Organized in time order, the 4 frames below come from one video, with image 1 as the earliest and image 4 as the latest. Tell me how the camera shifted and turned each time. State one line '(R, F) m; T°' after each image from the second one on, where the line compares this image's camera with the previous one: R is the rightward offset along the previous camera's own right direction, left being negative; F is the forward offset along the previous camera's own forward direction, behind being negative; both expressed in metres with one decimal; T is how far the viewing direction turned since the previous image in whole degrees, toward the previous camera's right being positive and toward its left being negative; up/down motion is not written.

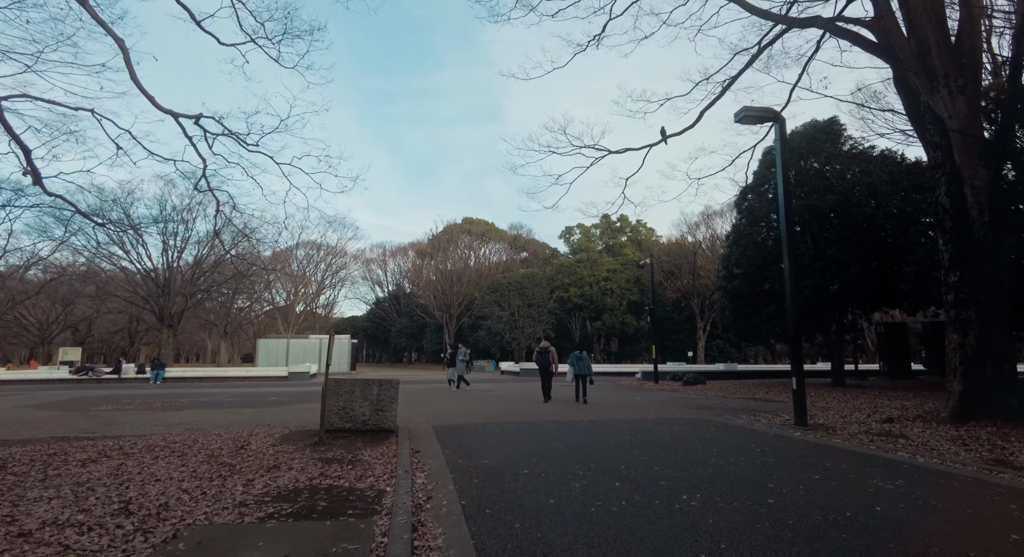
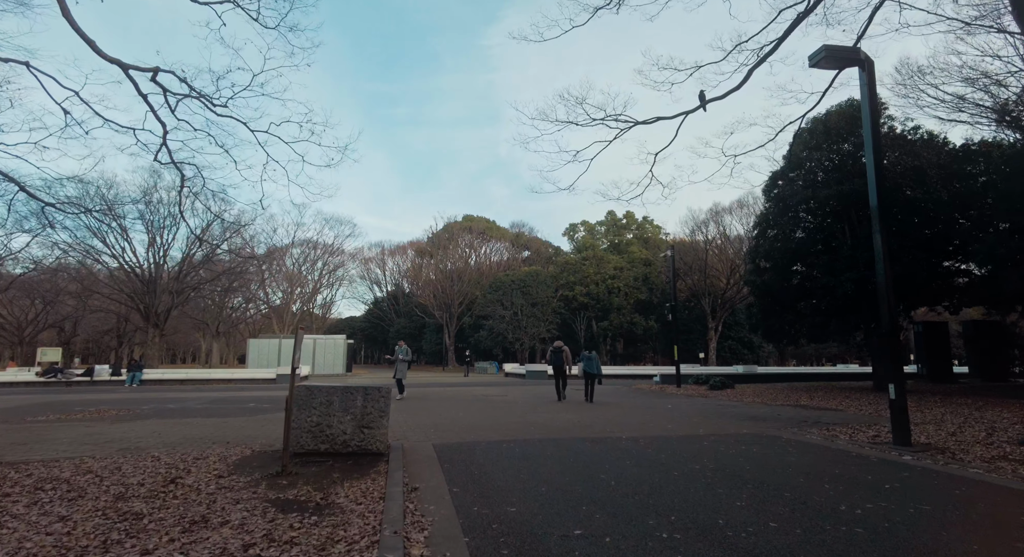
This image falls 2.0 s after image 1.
(-0.3, +1.8) m; 0°
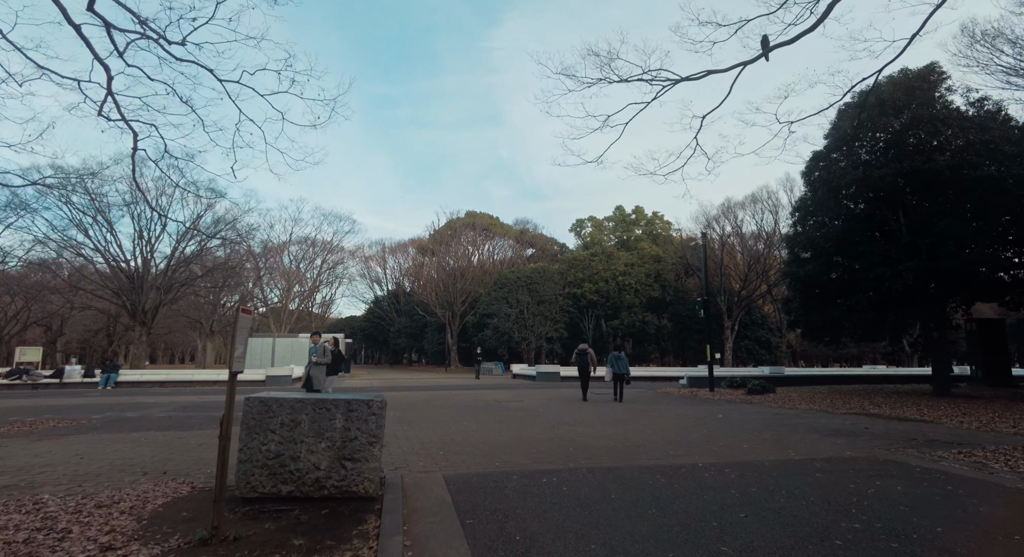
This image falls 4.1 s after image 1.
(-0.4, +1.9) m; 0°
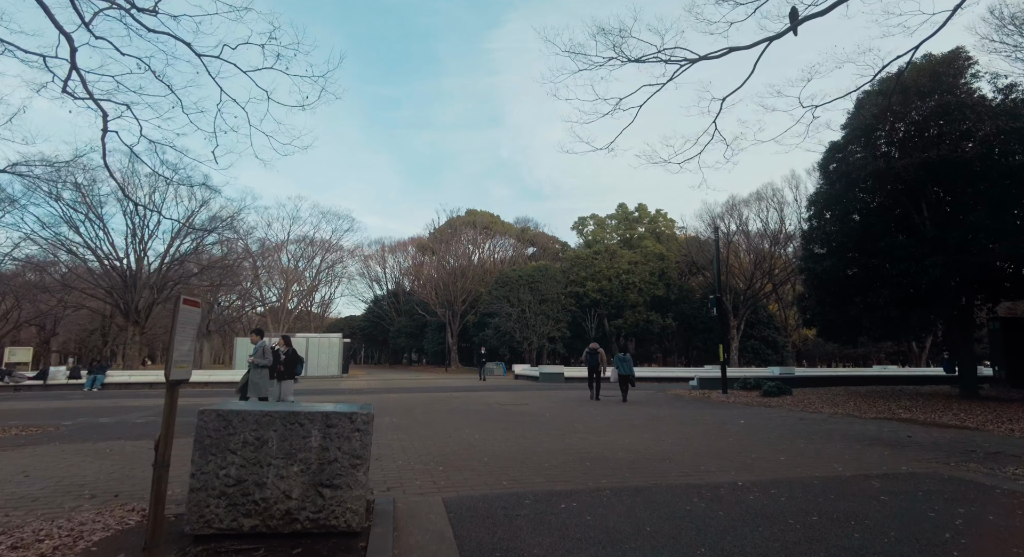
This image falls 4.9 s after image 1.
(-0.1, +0.8) m; 0°
